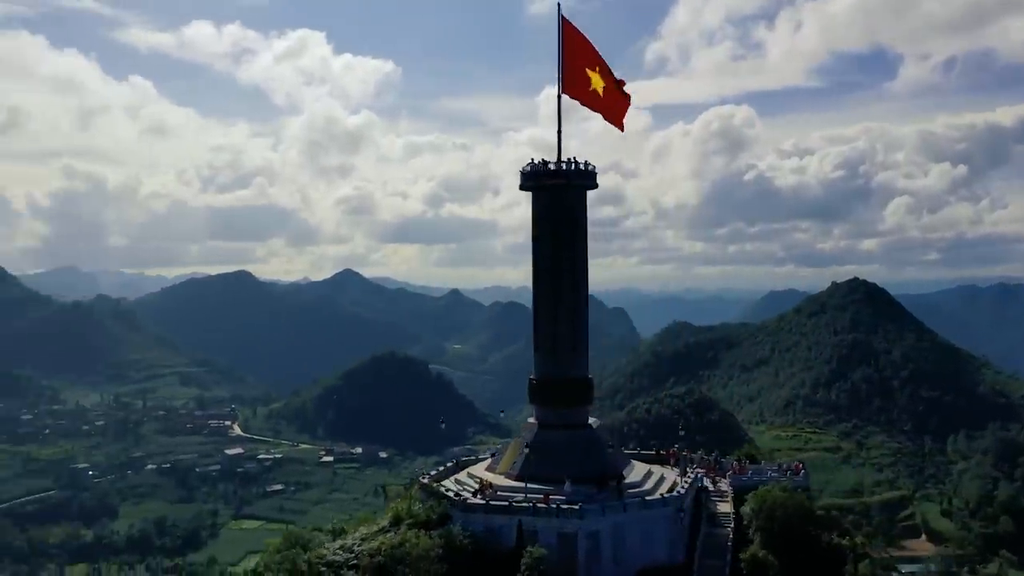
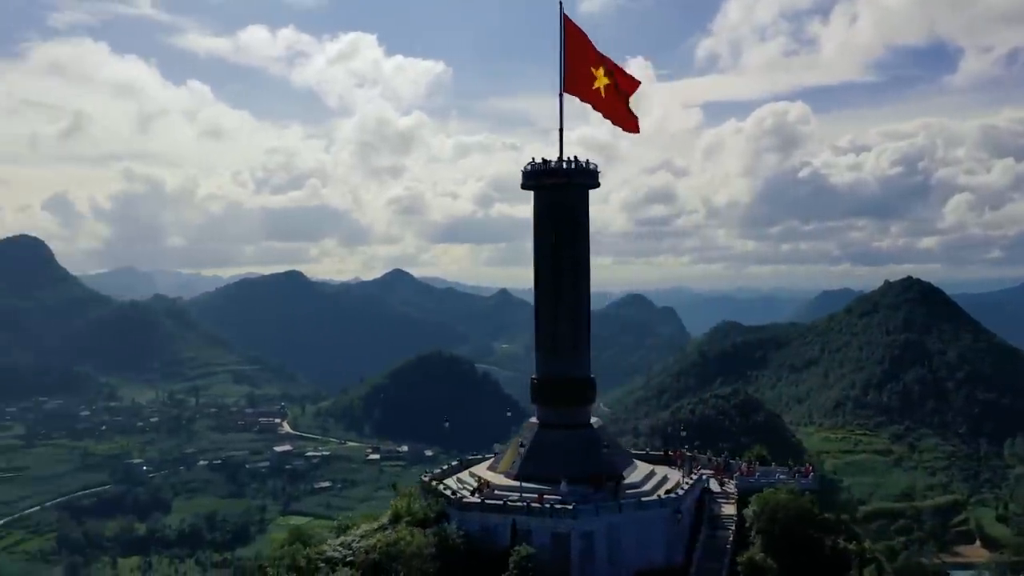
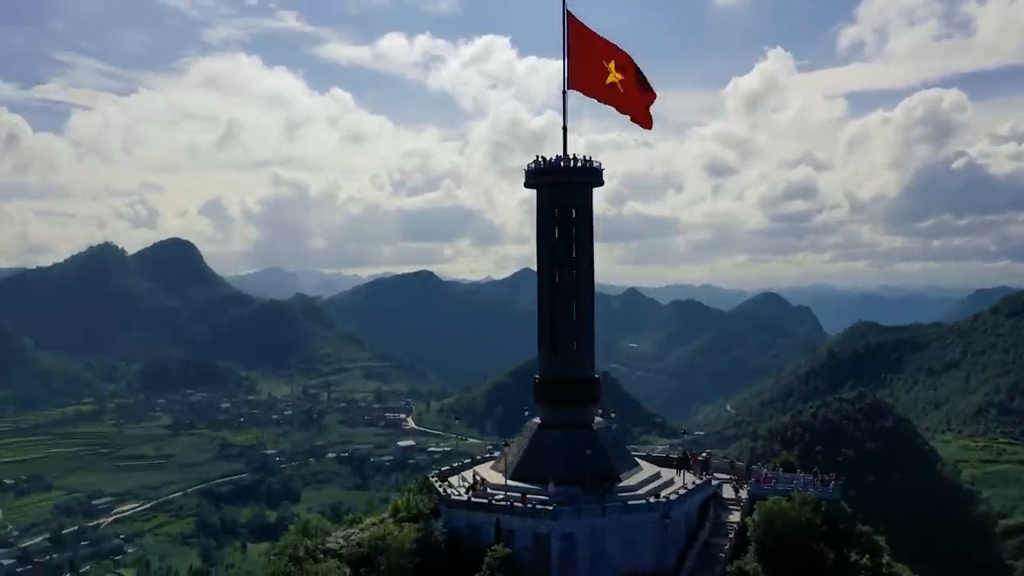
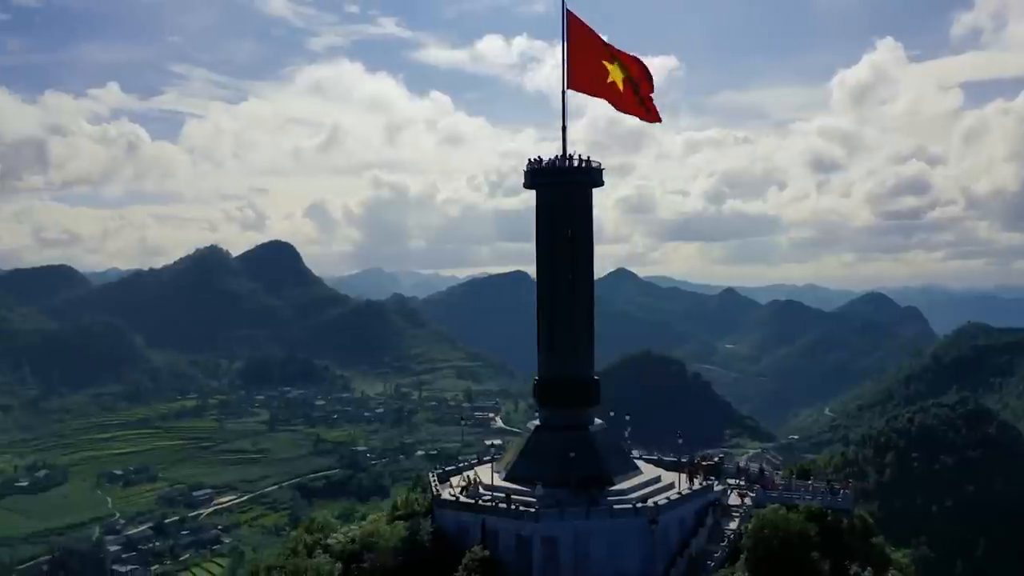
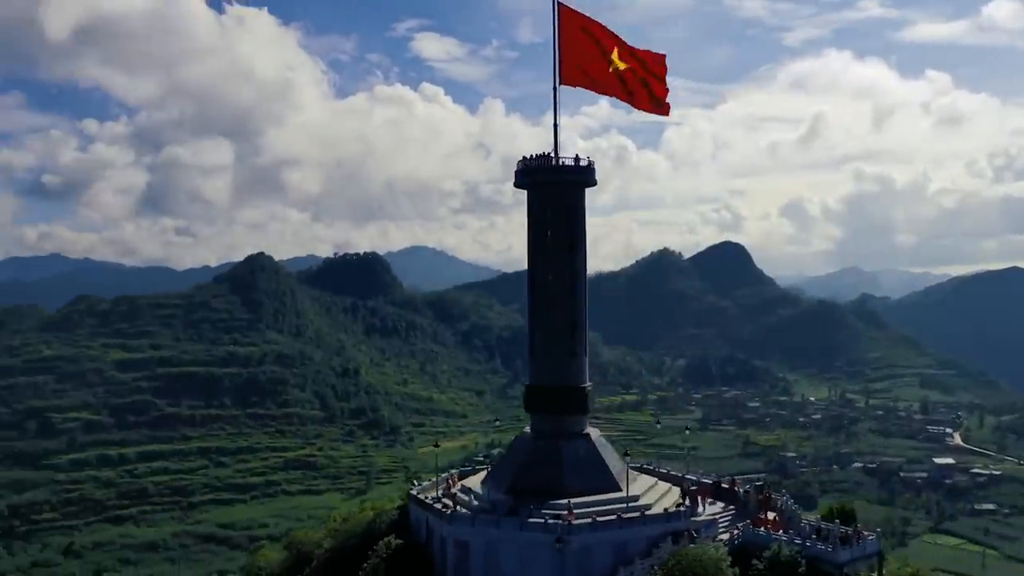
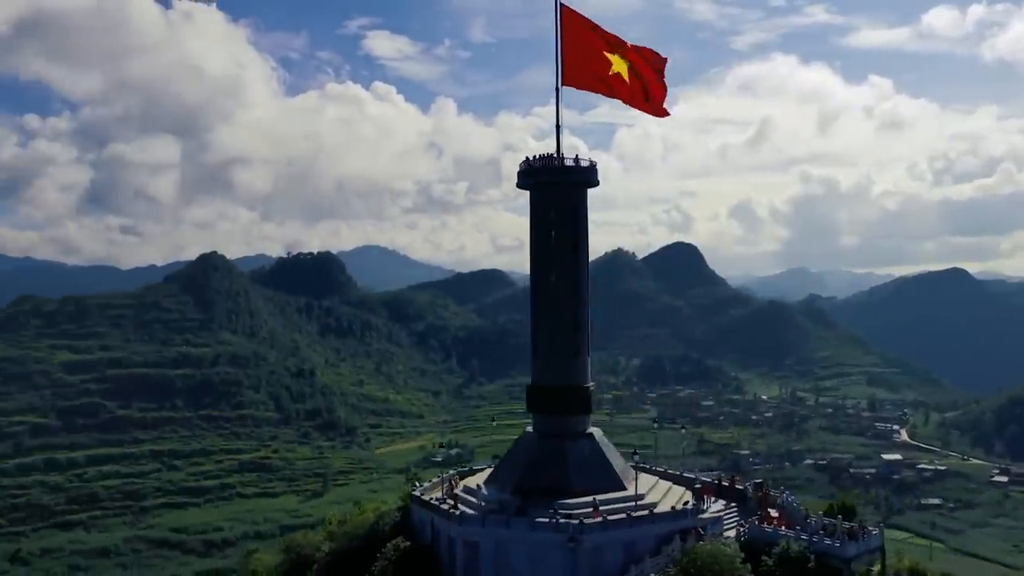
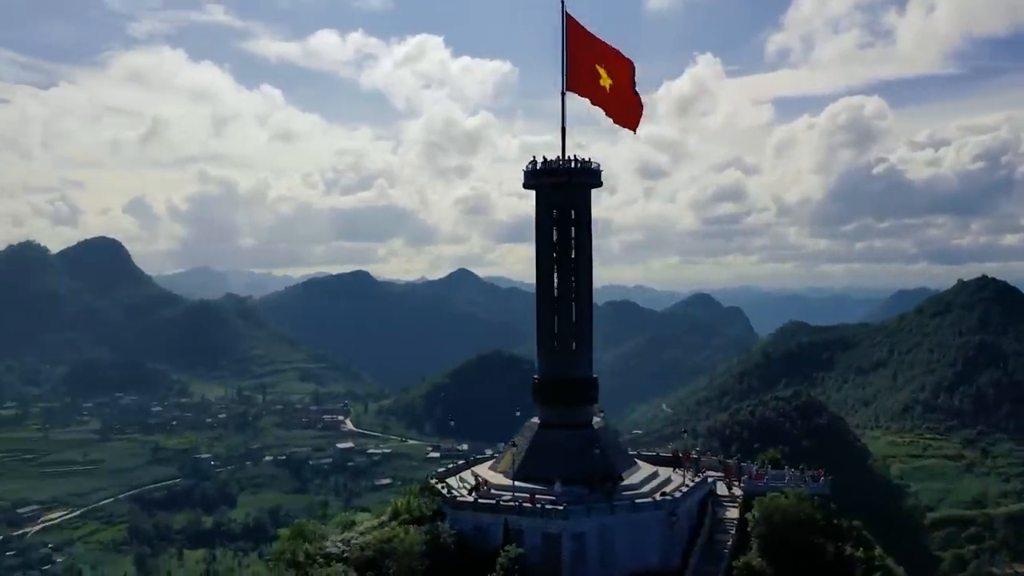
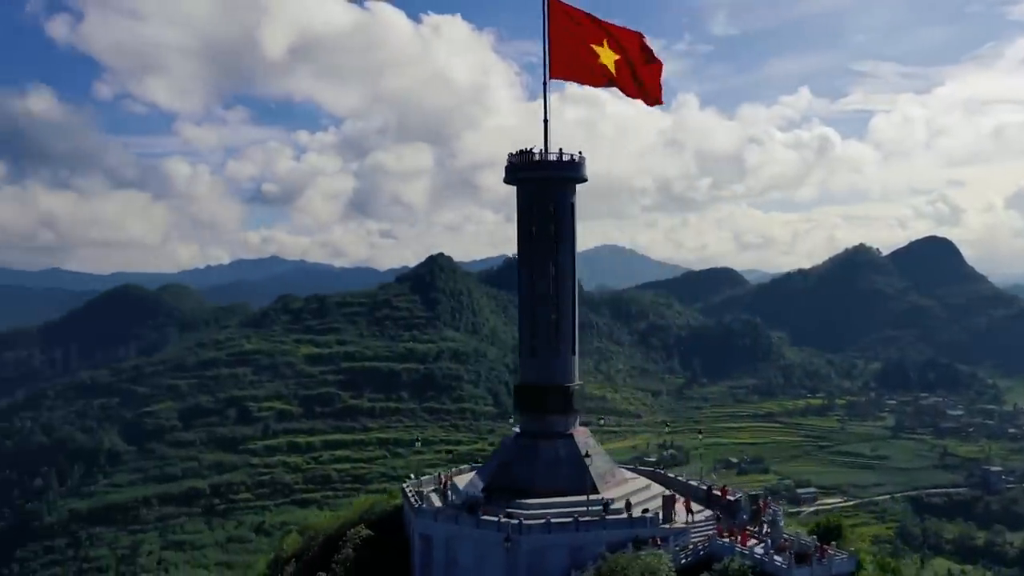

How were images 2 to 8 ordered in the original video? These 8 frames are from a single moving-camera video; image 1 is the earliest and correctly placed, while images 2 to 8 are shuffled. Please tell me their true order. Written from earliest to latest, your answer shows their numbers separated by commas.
2, 7, 3, 4, 6, 5, 8
